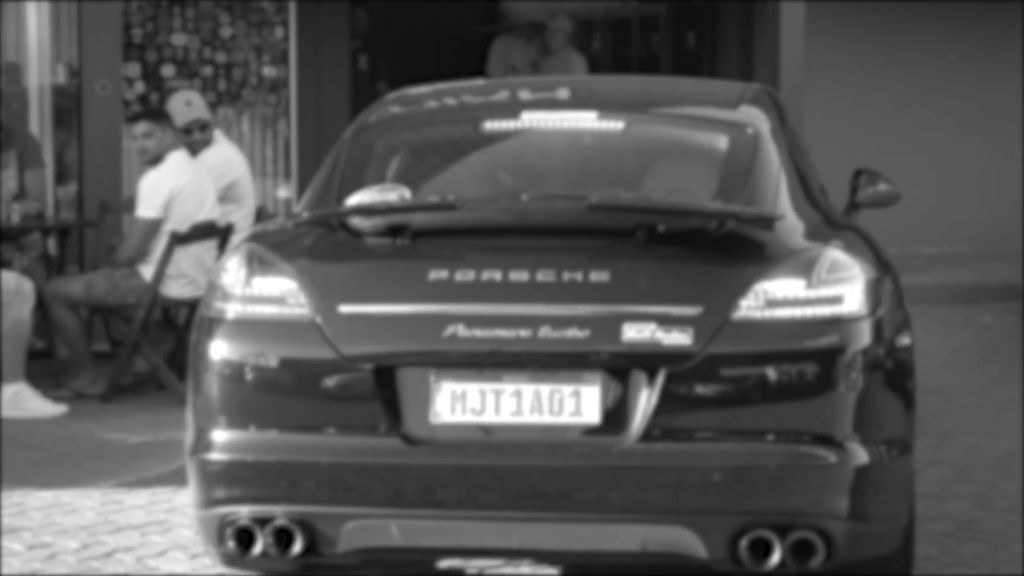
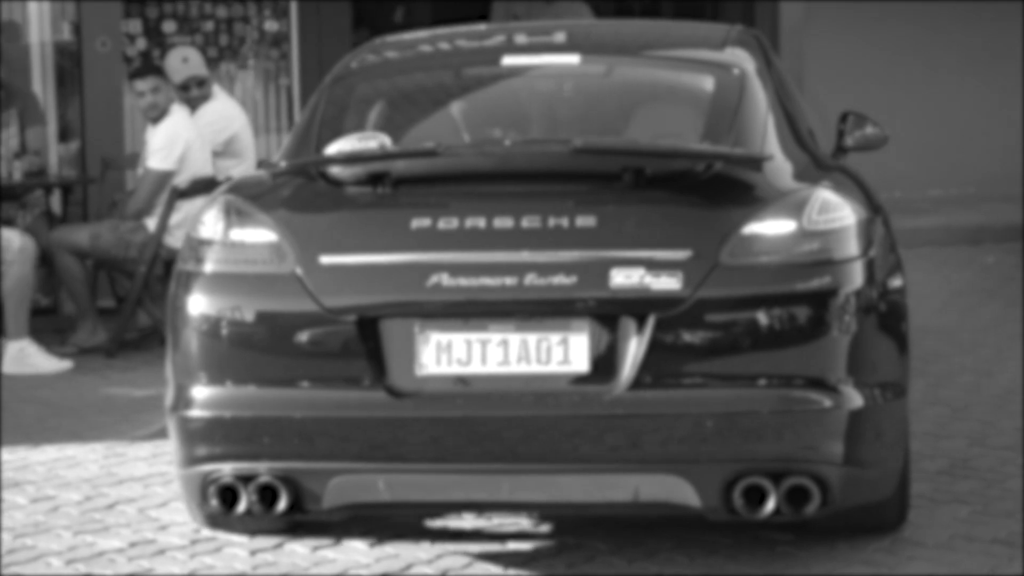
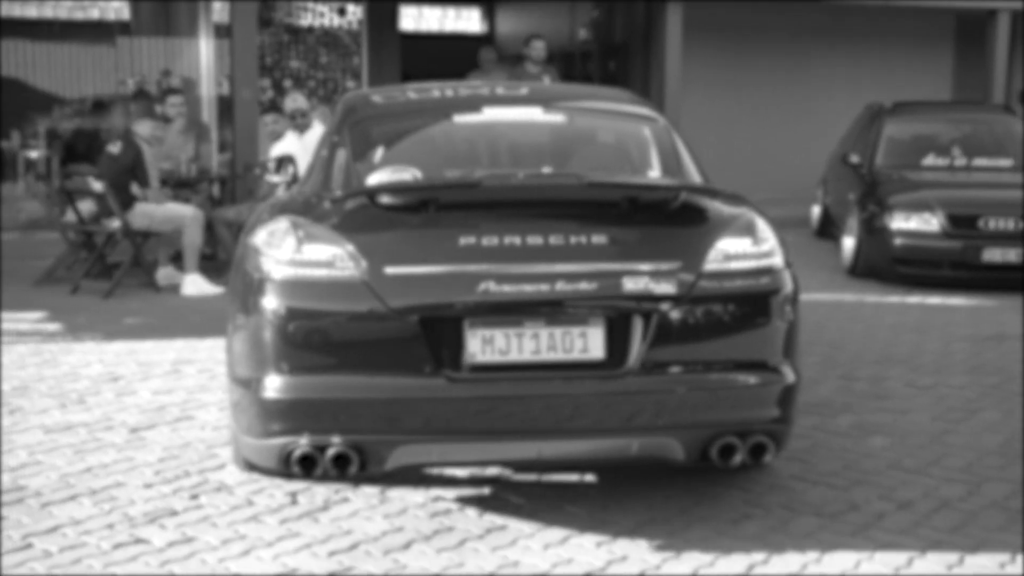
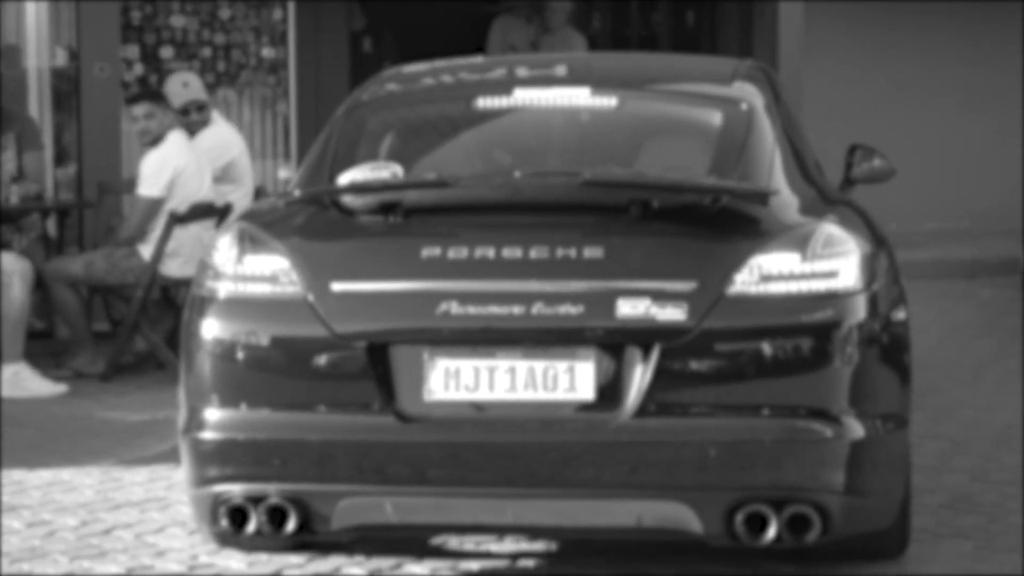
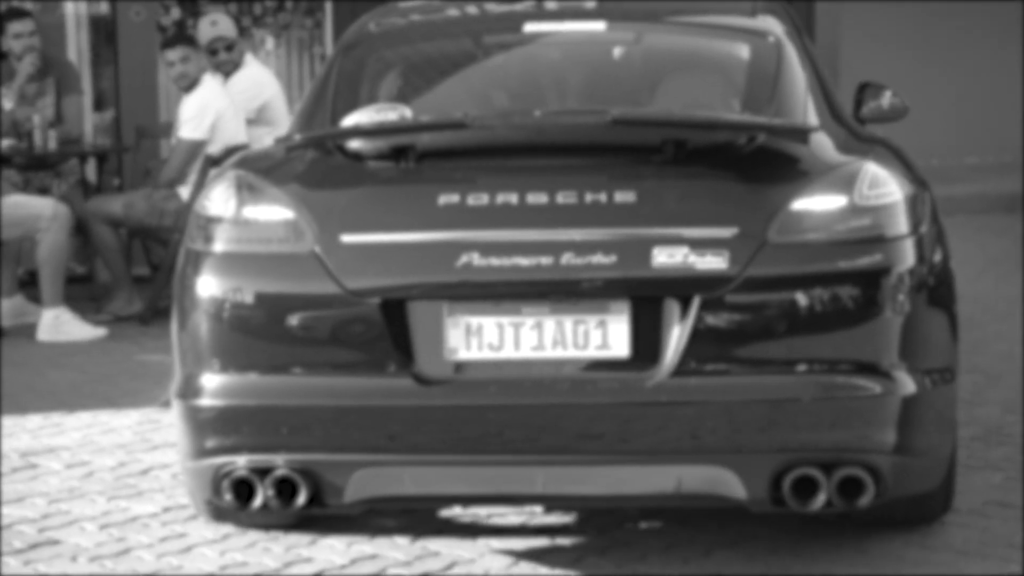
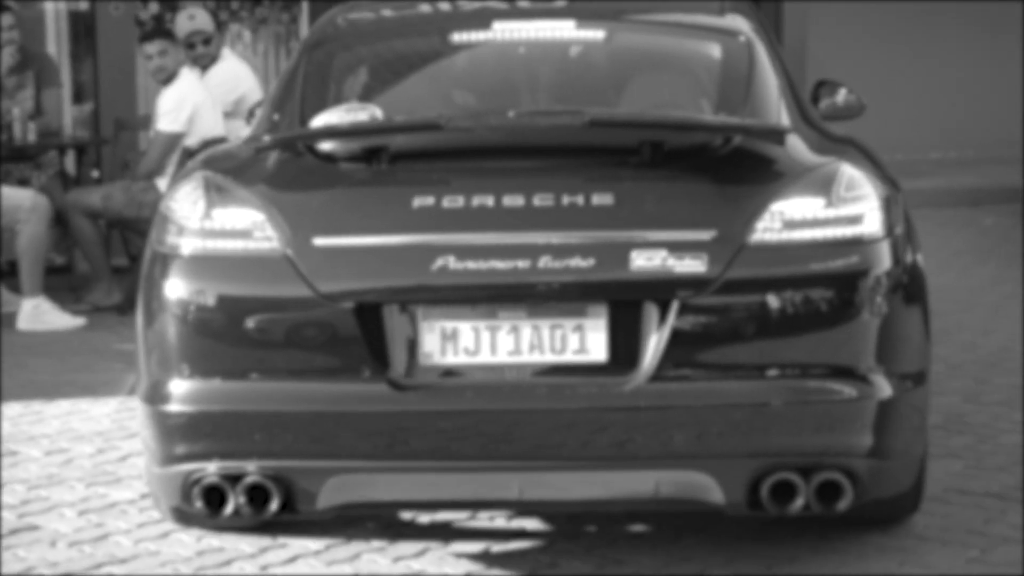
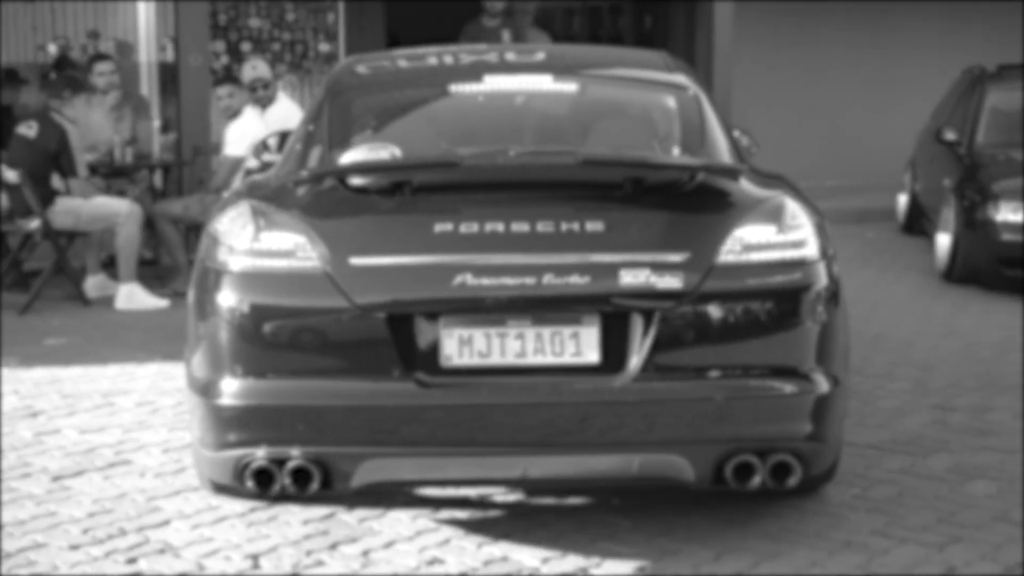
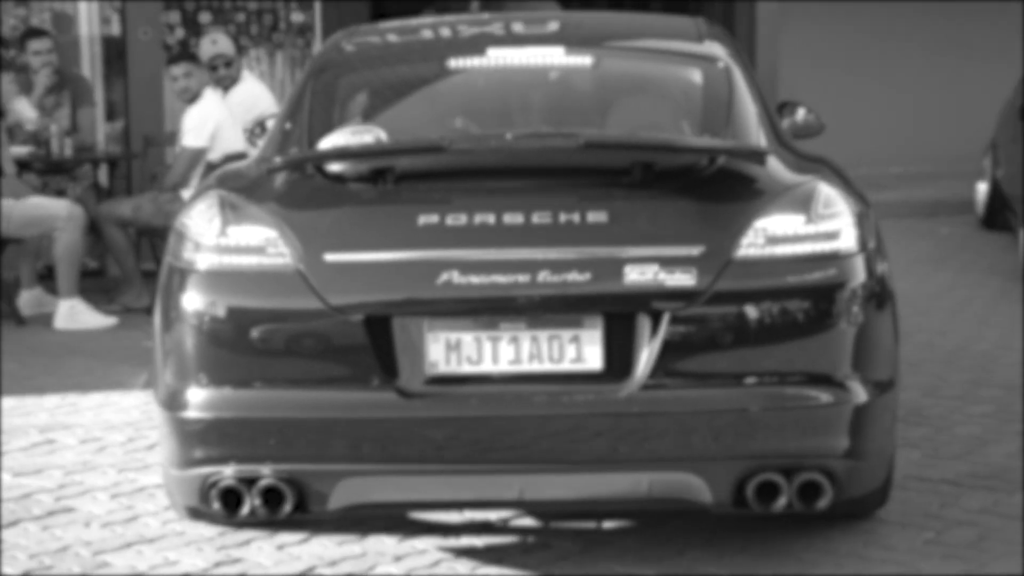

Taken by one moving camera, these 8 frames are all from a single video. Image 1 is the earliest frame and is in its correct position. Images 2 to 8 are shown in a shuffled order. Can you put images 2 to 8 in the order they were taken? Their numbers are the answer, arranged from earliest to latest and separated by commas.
4, 2, 5, 6, 8, 7, 3
